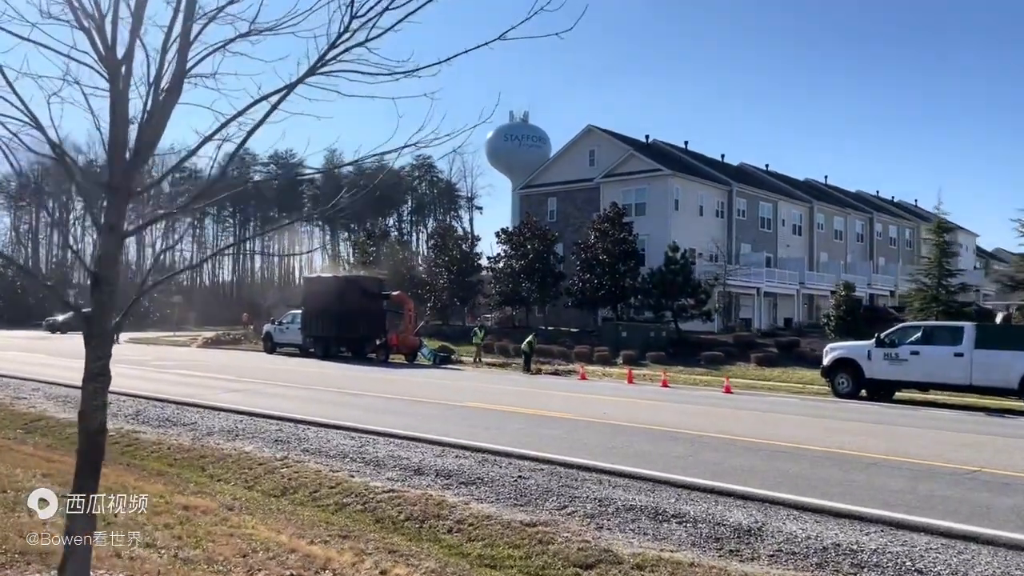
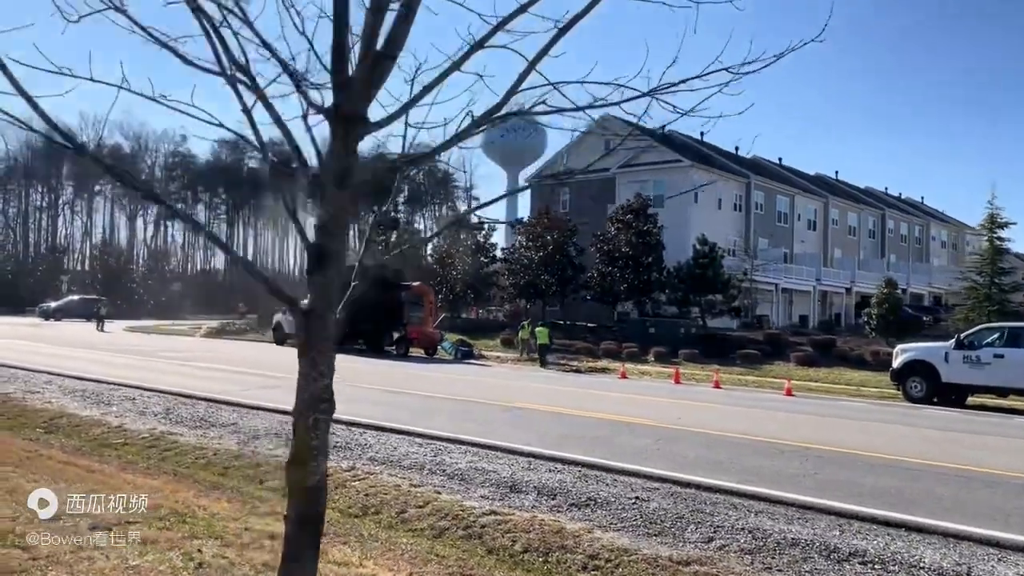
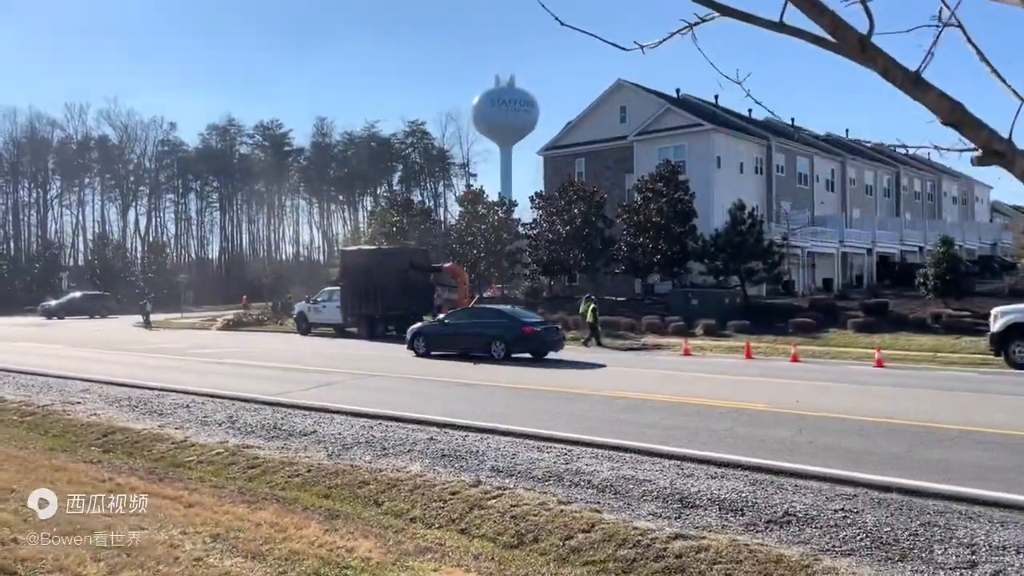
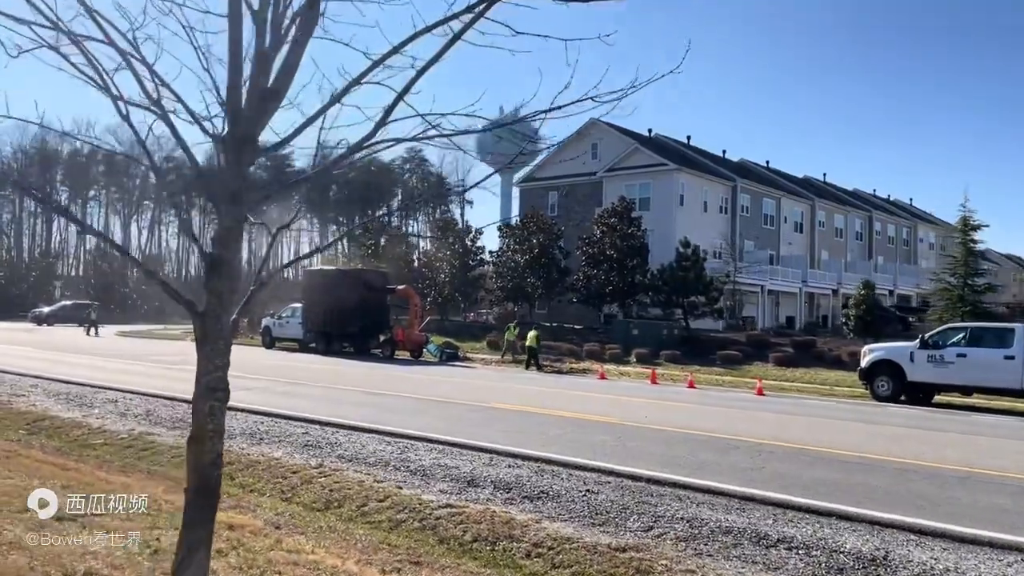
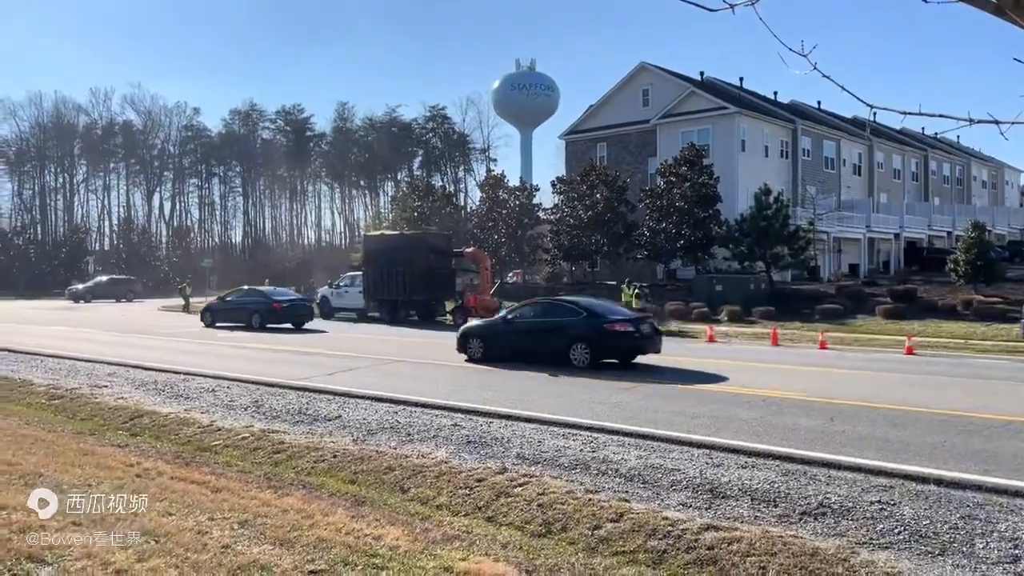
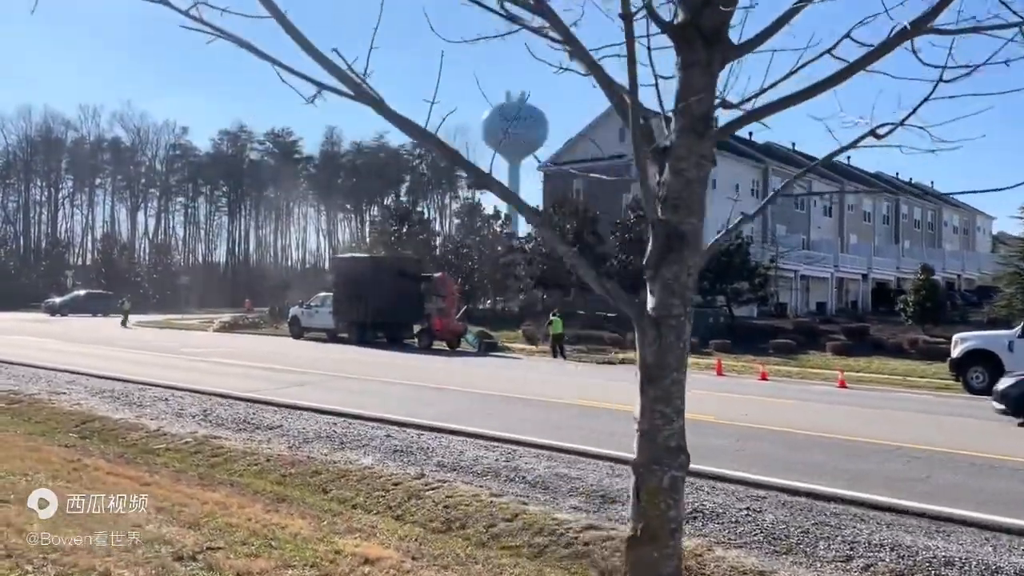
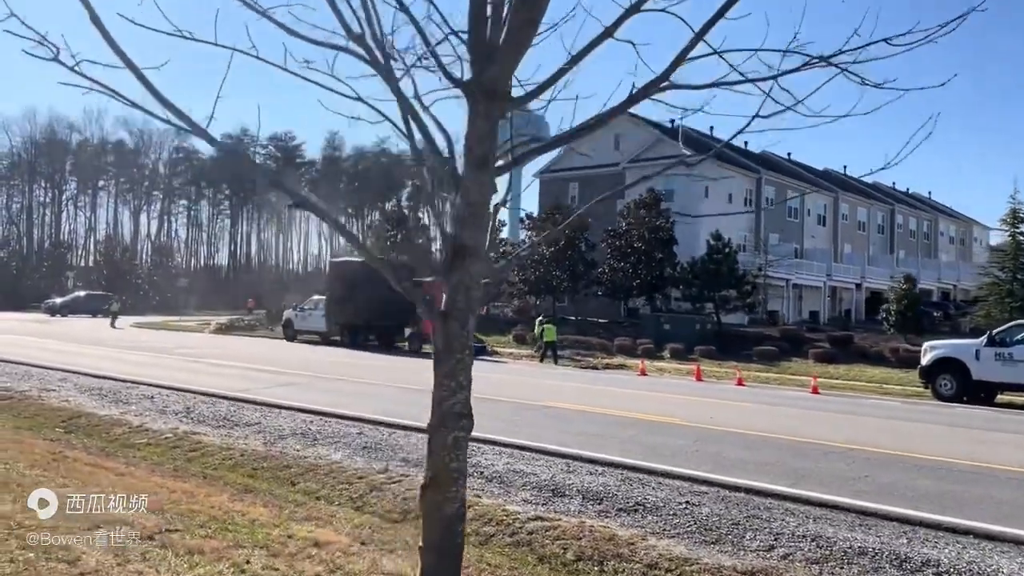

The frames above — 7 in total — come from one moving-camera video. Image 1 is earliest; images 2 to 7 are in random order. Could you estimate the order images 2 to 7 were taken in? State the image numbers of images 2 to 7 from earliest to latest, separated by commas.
4, 2, 7, 6, 3, 5
